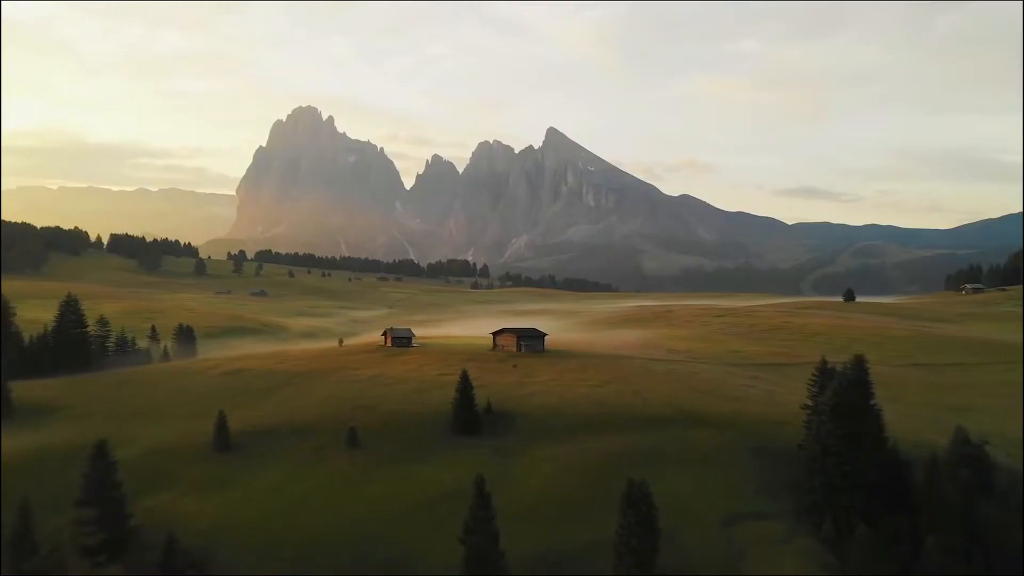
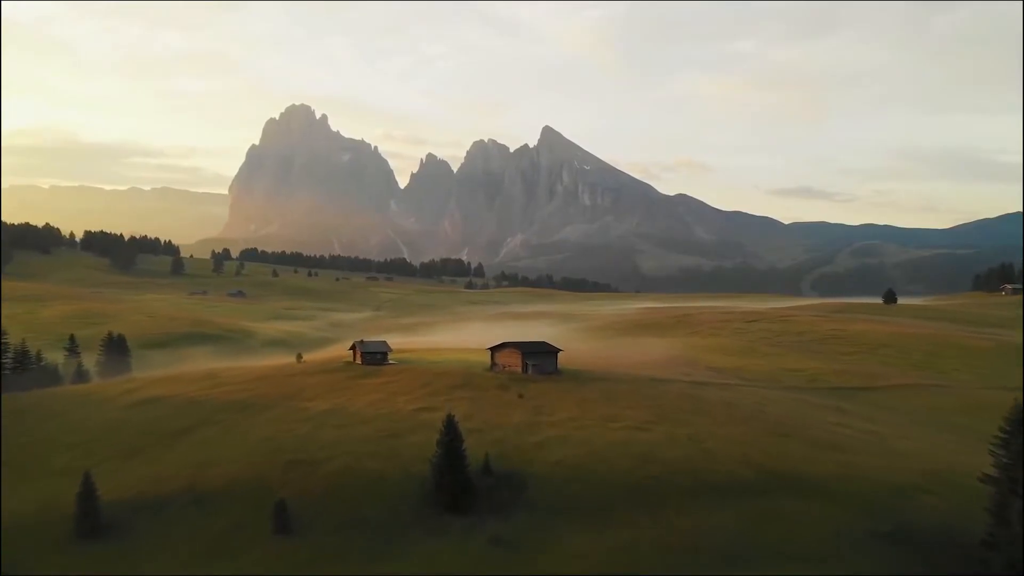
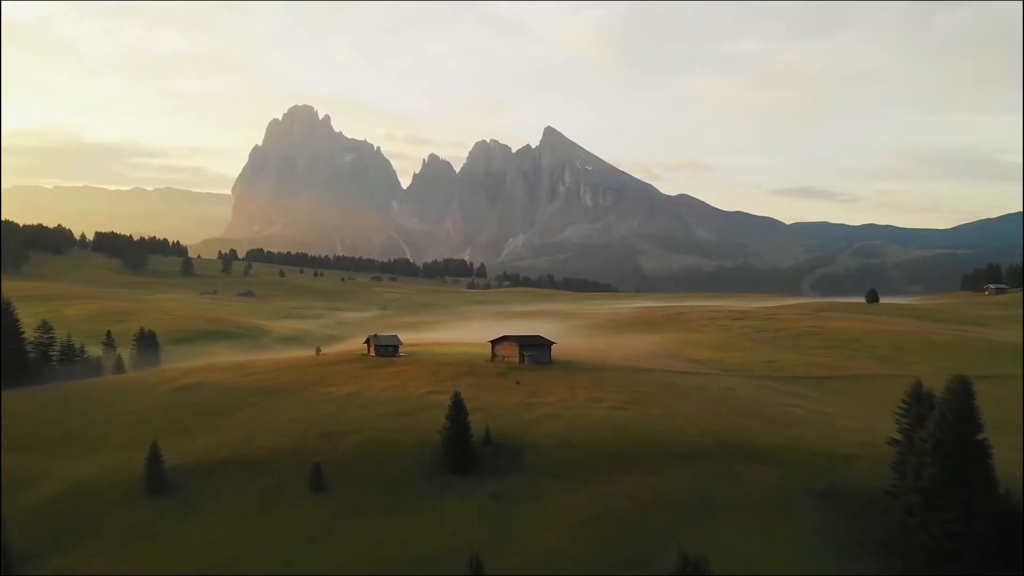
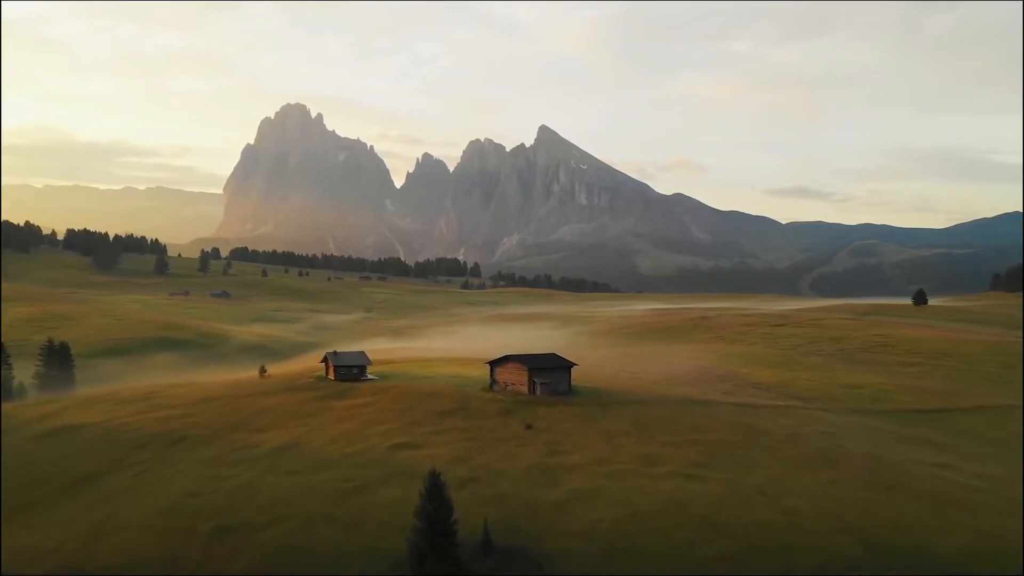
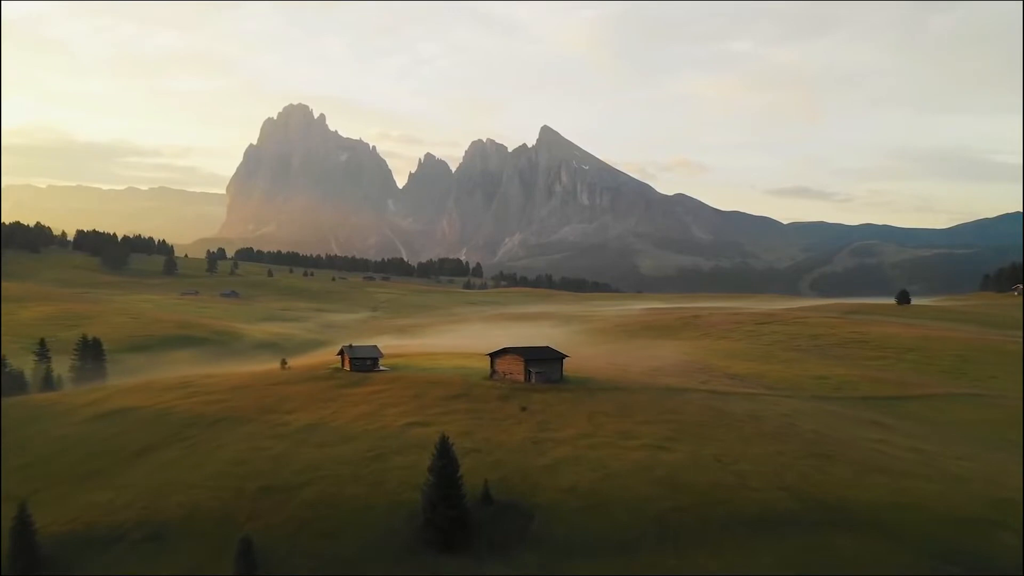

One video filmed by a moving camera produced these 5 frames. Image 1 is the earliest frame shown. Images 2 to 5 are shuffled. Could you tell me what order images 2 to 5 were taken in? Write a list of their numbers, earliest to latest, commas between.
3, 2, 5, 4
